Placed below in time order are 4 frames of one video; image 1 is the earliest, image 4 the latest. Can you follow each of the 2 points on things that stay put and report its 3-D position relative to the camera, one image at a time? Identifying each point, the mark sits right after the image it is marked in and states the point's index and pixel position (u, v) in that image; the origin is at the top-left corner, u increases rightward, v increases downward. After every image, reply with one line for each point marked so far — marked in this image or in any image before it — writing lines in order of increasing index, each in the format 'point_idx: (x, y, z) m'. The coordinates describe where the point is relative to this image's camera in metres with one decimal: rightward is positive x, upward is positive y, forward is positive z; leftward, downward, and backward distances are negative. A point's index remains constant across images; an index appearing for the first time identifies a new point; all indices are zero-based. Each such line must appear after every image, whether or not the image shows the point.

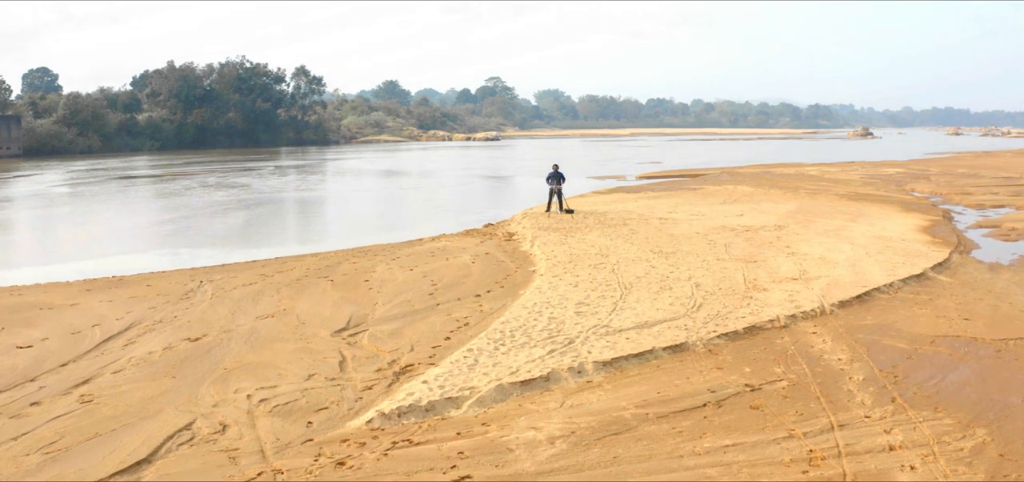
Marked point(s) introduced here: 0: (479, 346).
0: (-0.3, -0.8, +9.6) m
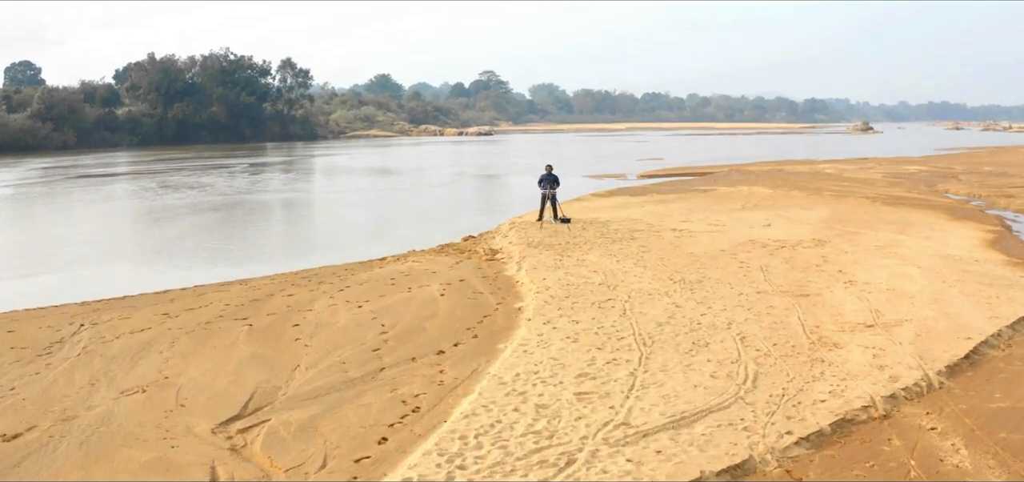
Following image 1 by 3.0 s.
0: (-0.4, -1.1, +6.1) m
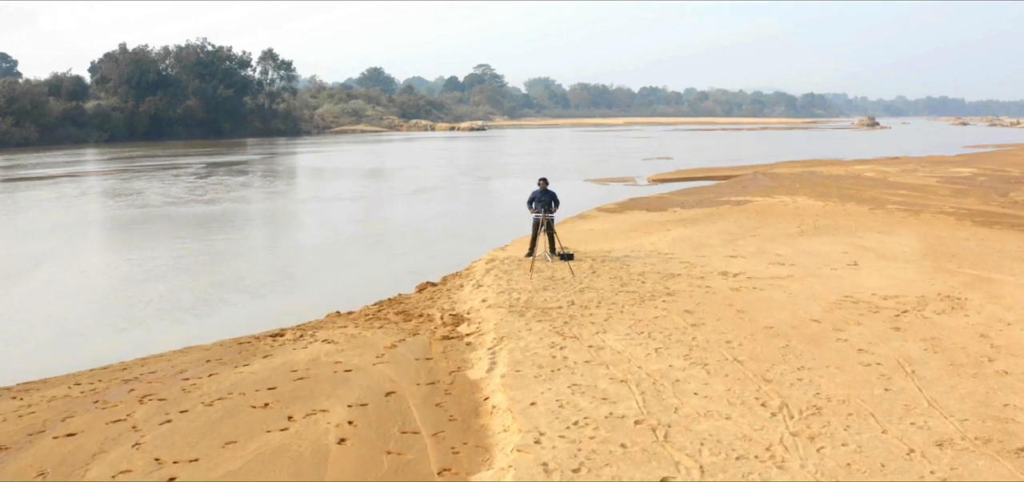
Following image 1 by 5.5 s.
0: (-0.6, -1.7, +0.4) m
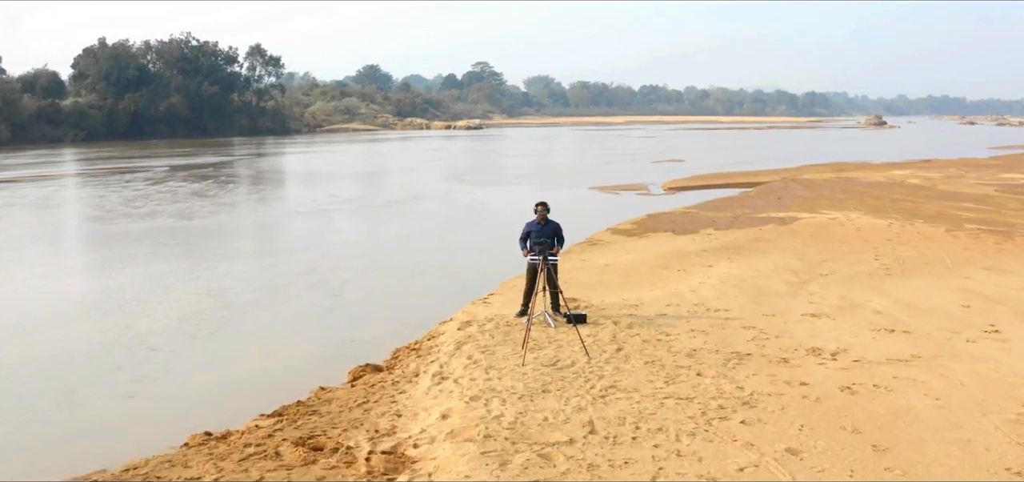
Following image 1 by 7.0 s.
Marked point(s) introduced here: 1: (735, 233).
0: (-0.7, -2.1, -3.9) m
1: (+3.0, +0.1, +16.7) m
